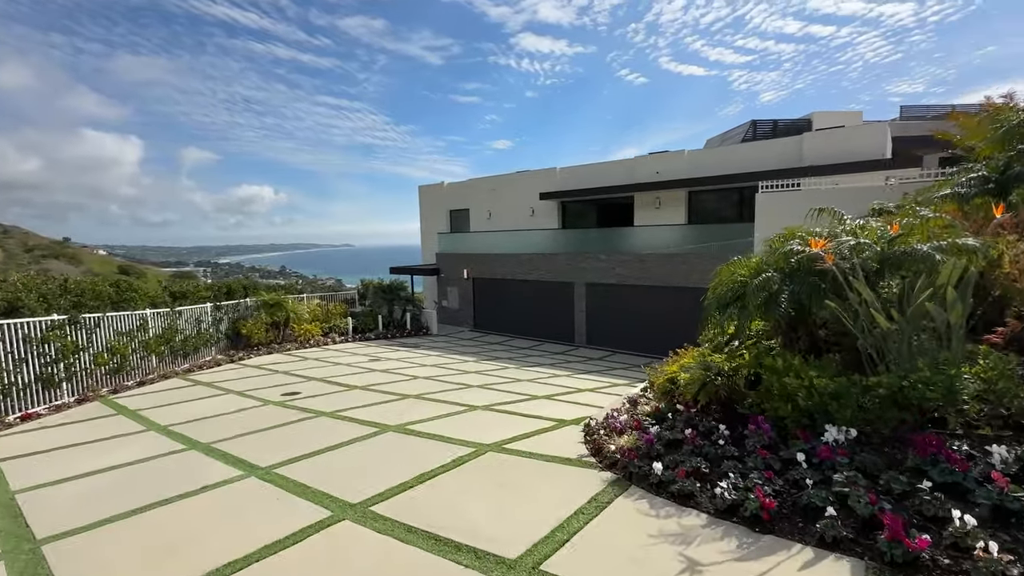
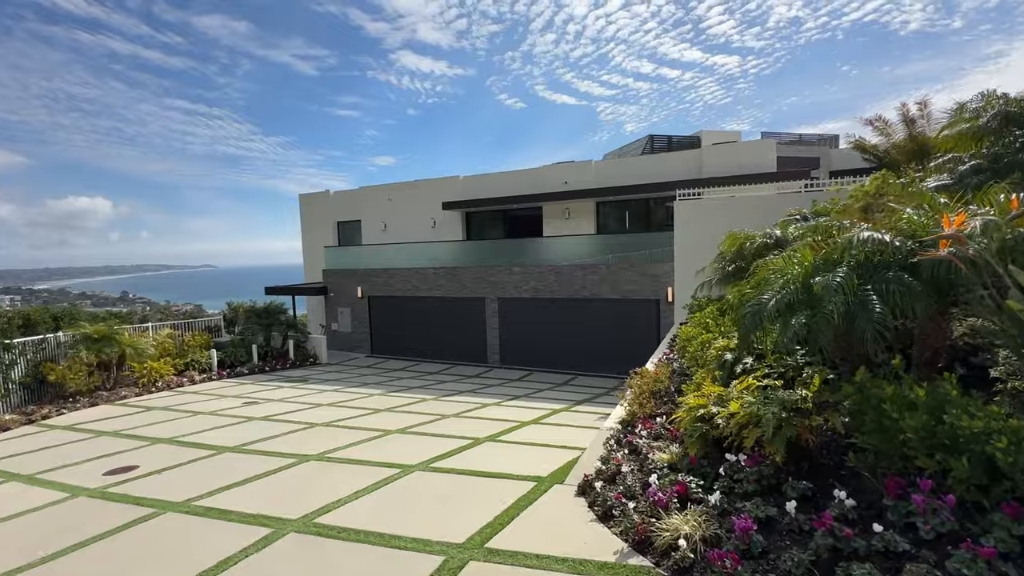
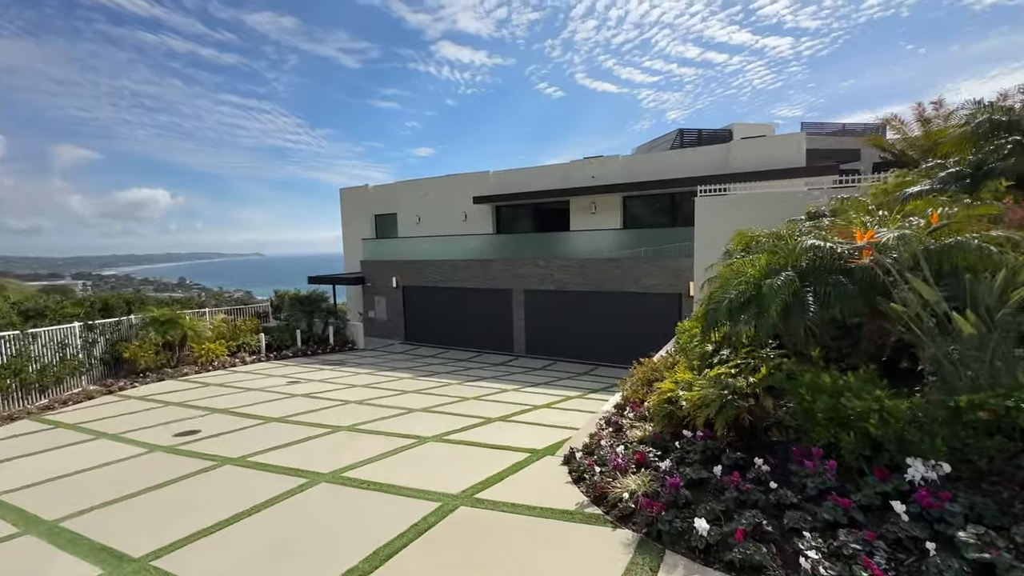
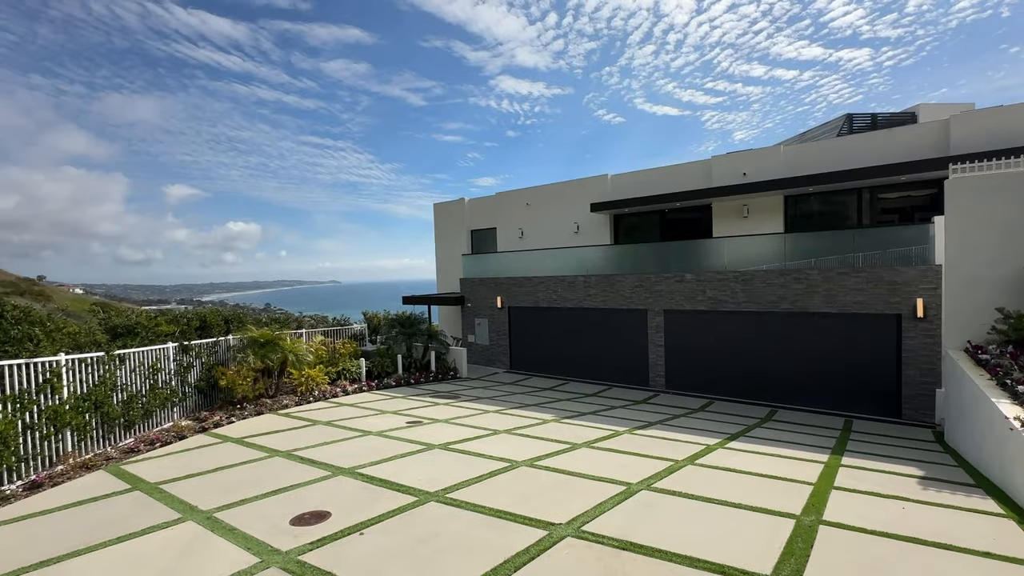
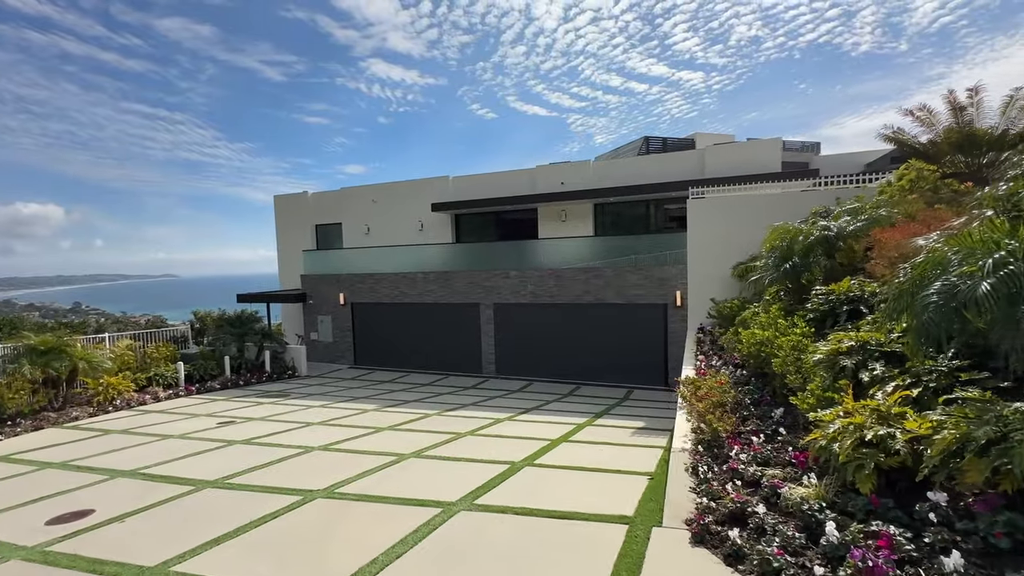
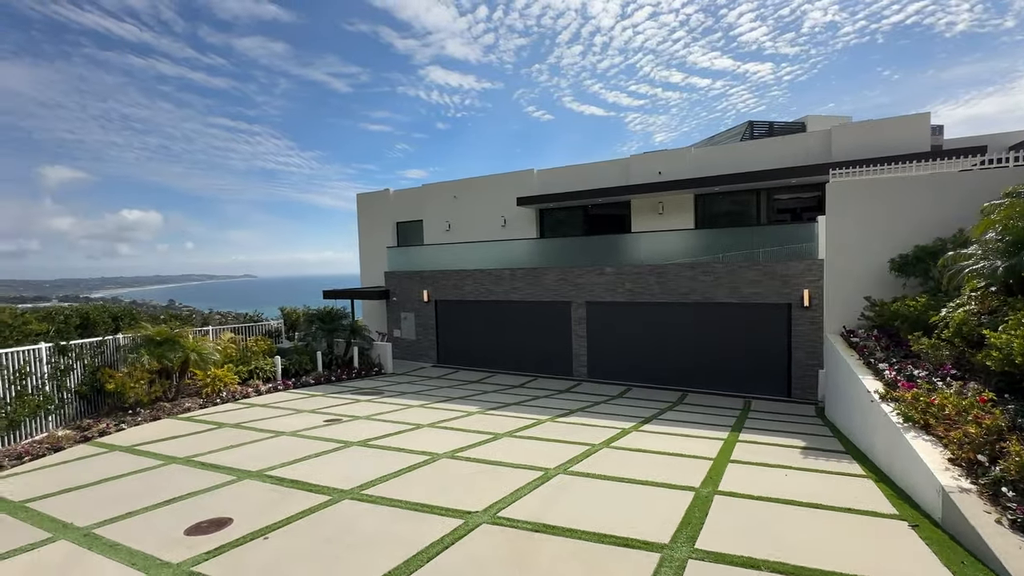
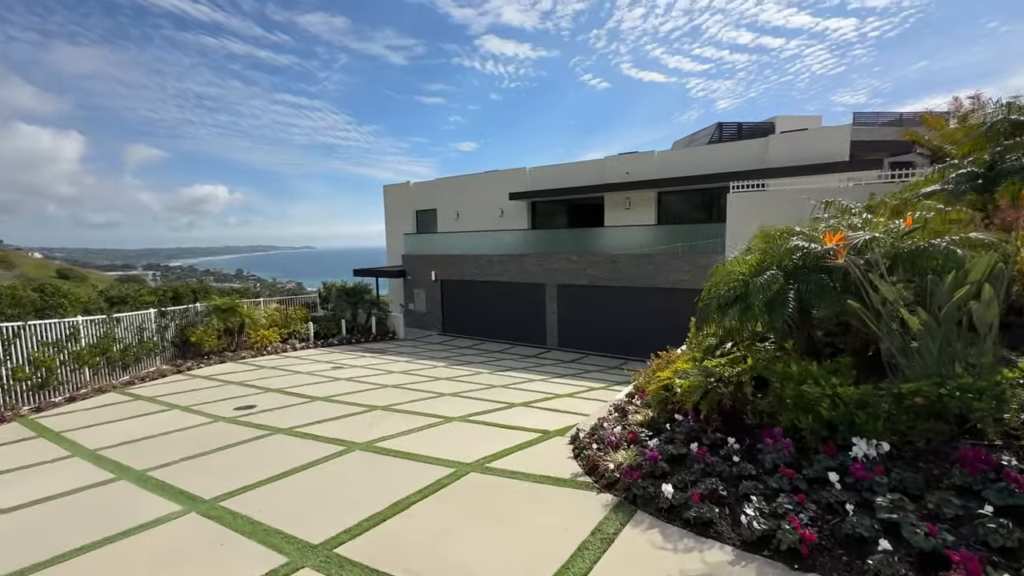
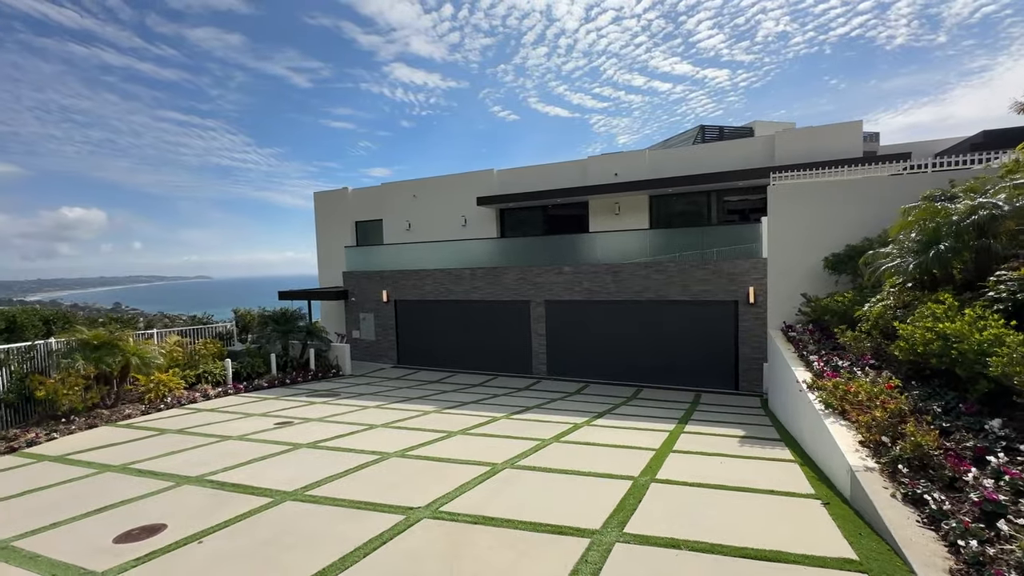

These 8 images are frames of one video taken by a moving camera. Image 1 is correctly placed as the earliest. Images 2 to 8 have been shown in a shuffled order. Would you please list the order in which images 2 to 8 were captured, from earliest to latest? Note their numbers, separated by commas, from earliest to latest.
7, 3, 2, 5, 8, 6, 4
